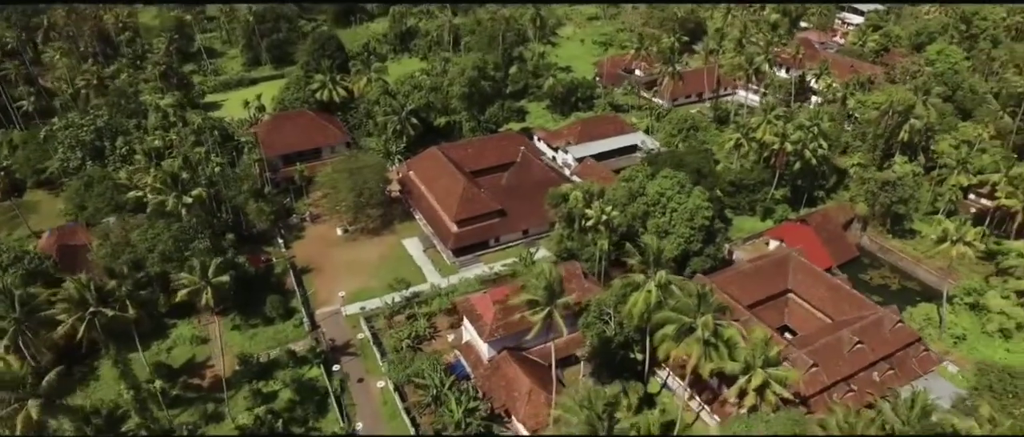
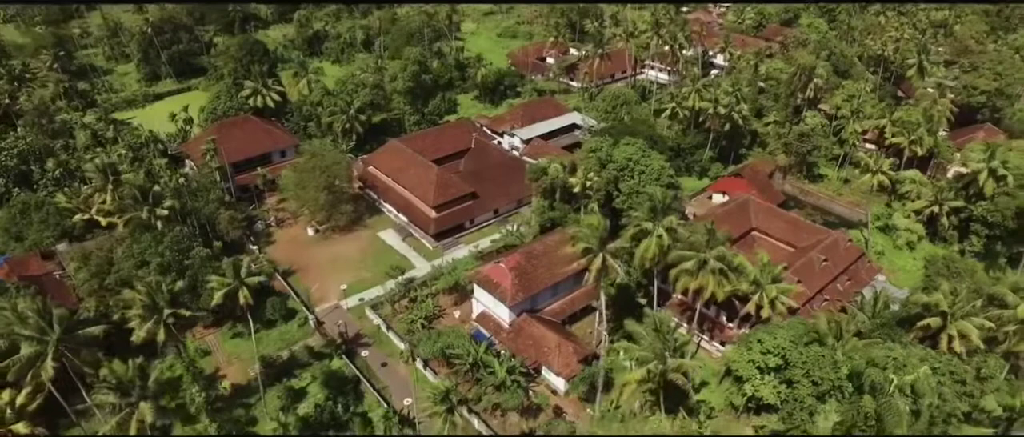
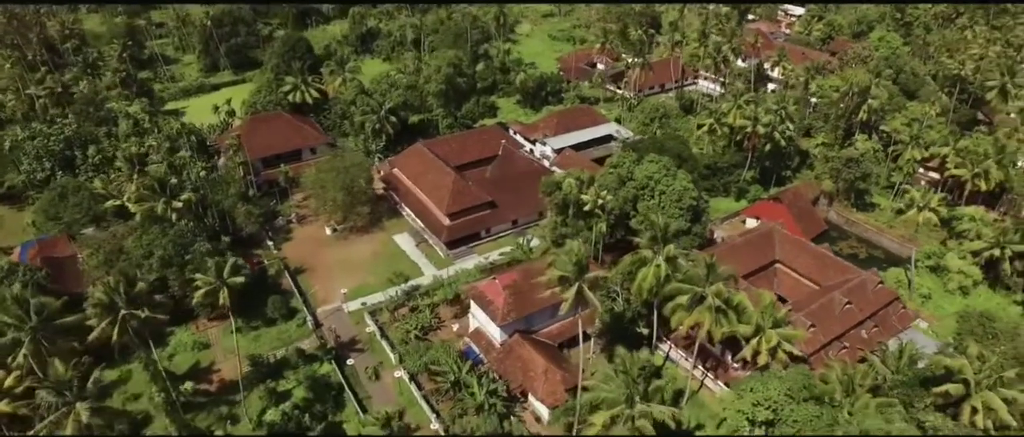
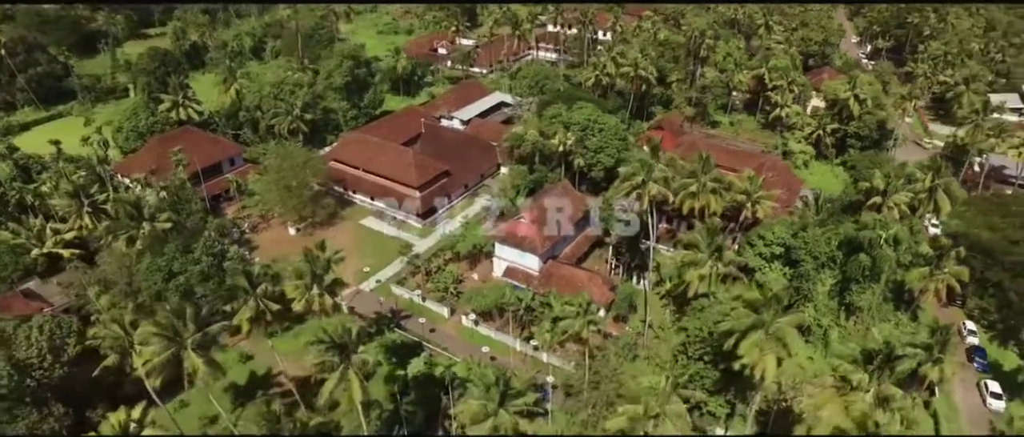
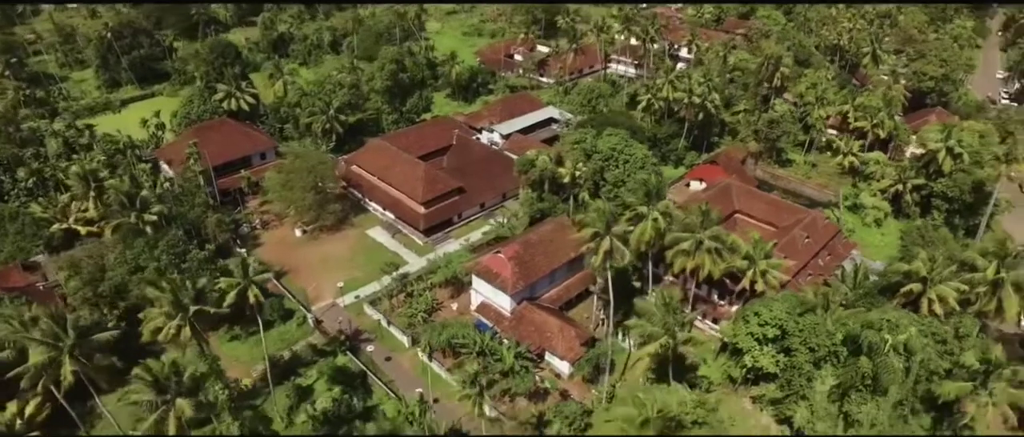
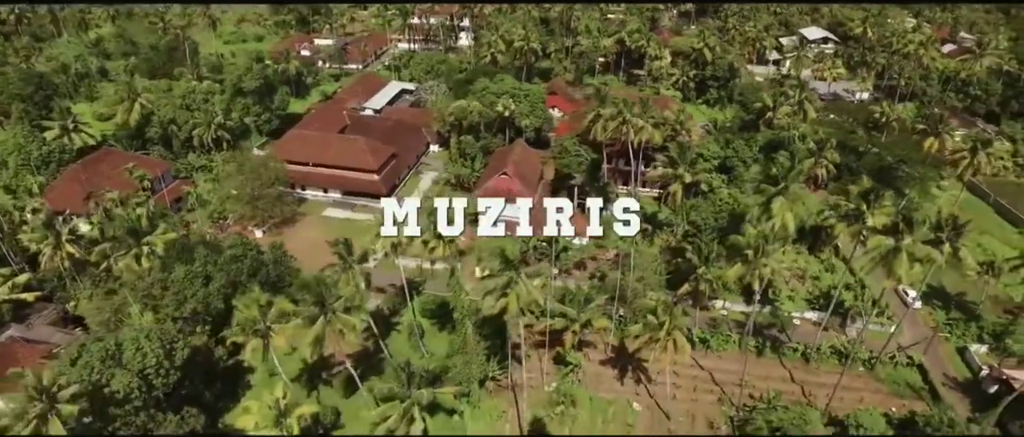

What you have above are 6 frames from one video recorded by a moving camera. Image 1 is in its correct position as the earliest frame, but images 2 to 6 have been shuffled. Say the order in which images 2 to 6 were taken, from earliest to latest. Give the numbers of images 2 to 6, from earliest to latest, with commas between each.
3, 2, 5, 4, 6
